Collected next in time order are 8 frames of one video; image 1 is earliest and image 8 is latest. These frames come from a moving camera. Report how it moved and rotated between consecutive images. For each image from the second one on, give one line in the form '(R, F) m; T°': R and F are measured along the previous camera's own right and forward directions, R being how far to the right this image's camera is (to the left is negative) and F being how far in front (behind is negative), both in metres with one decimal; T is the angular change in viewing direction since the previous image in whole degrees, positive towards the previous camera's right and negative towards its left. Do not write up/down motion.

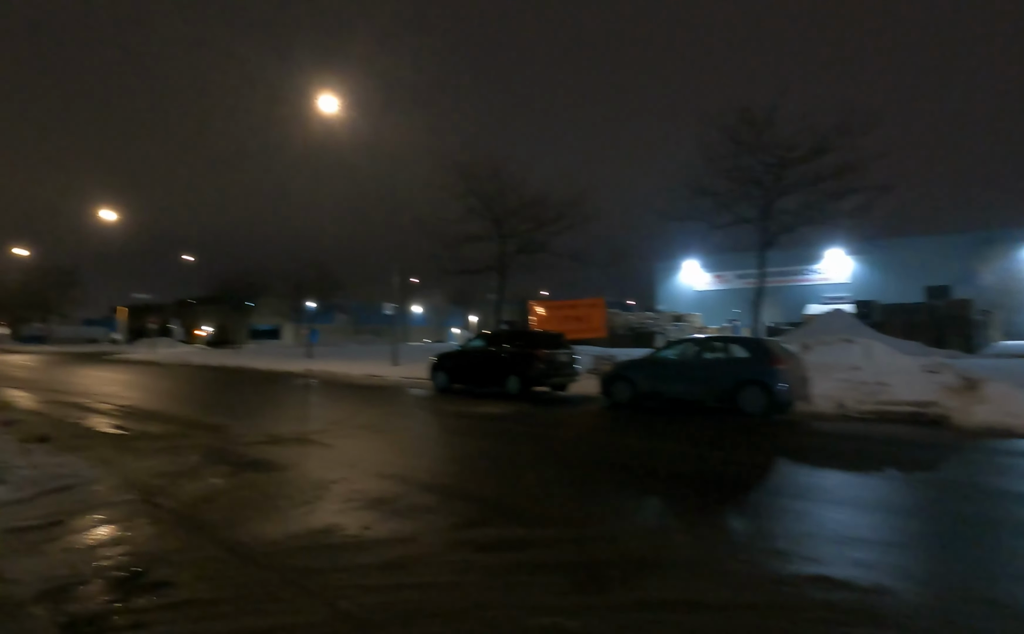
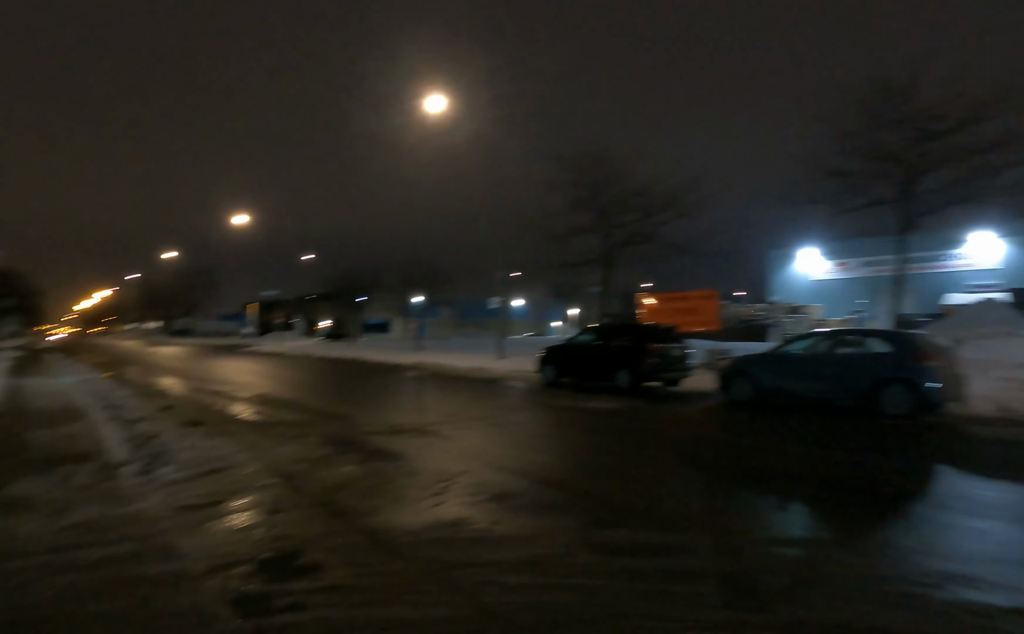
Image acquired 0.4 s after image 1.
(-0.3, +0.2) m; -10°
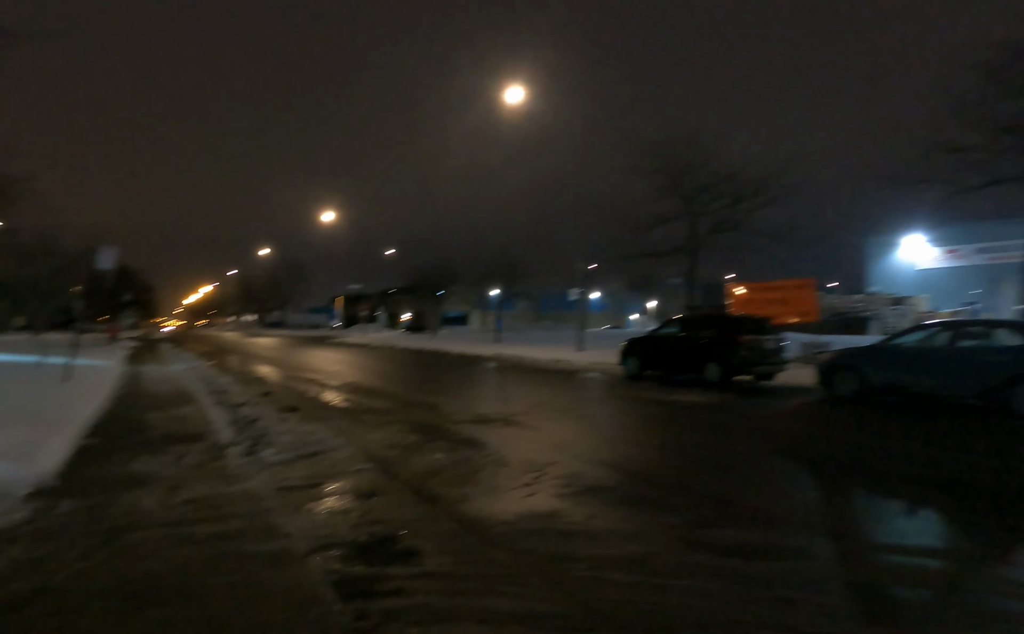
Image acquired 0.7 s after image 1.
(-0.2, +0.2) m; -7°
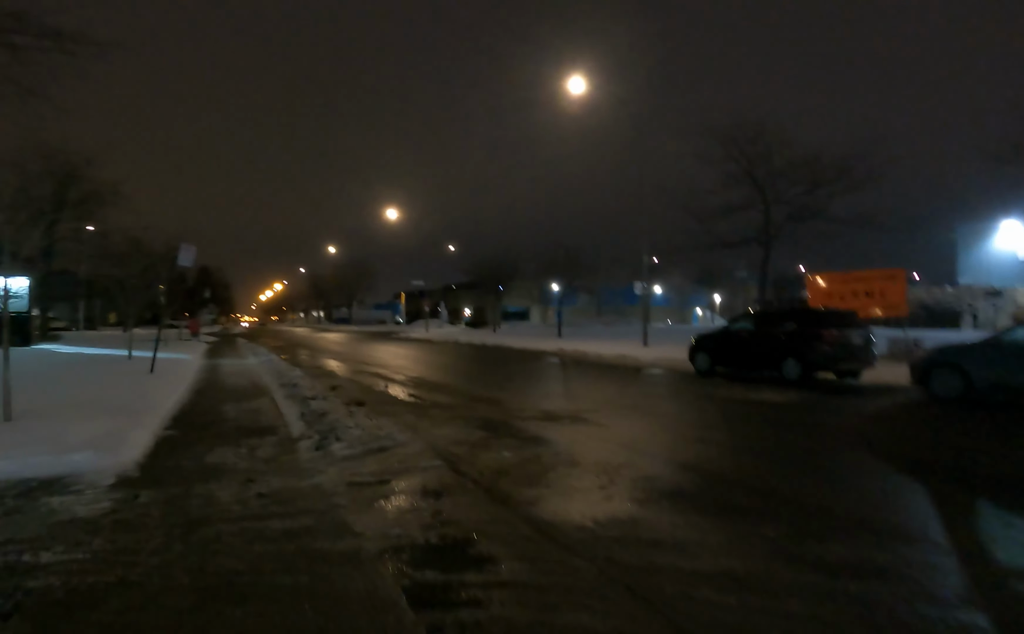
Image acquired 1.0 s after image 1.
(-0.2, +0.4) m; -6°
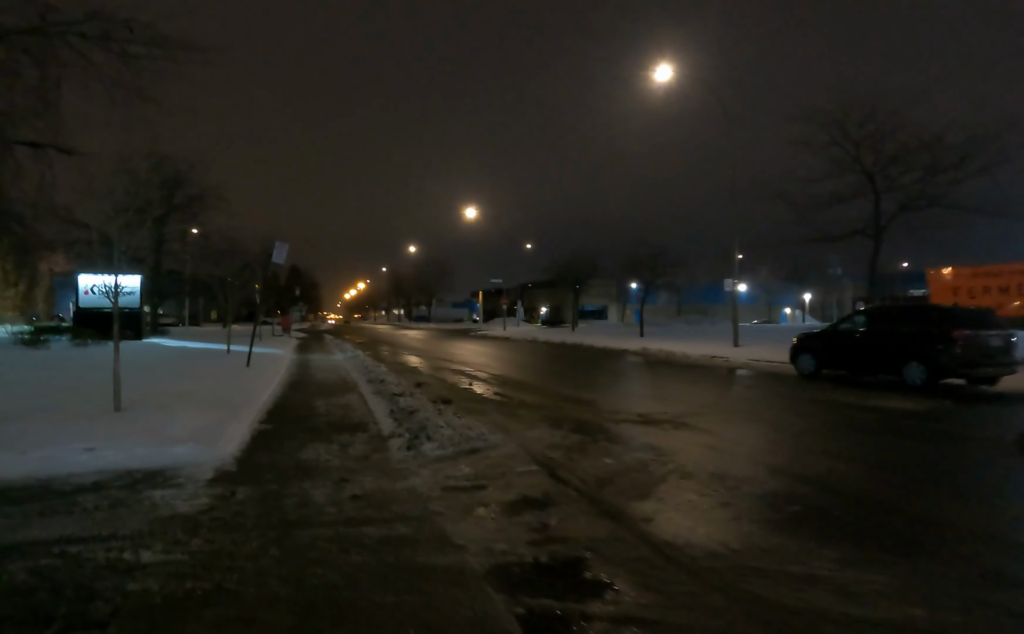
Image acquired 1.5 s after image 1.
(-0.4, +0.6) m; -7°
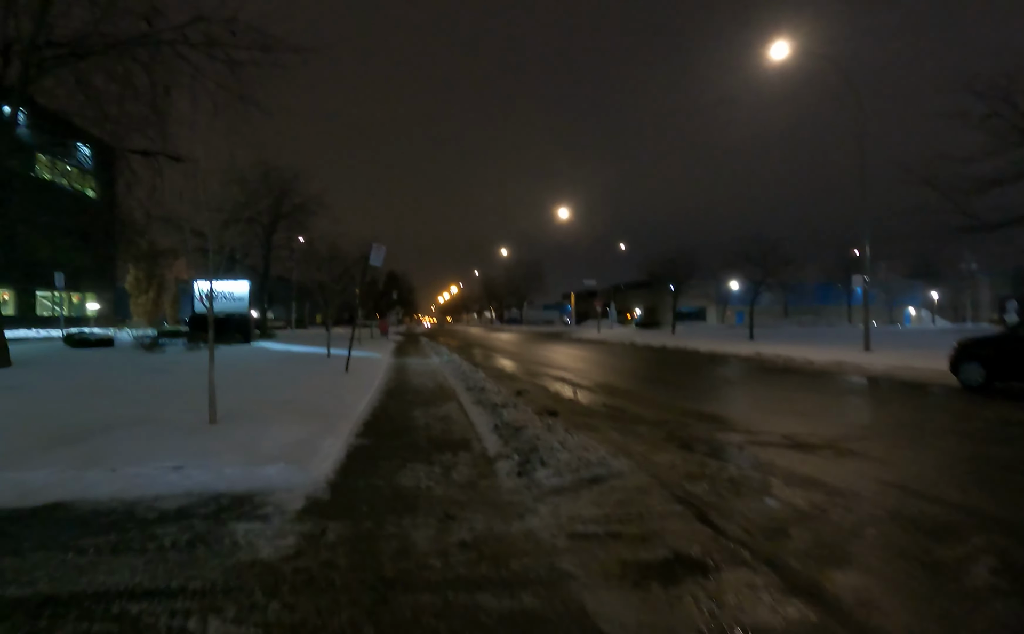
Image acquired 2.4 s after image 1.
(-0.5, +1.4) m; -9°
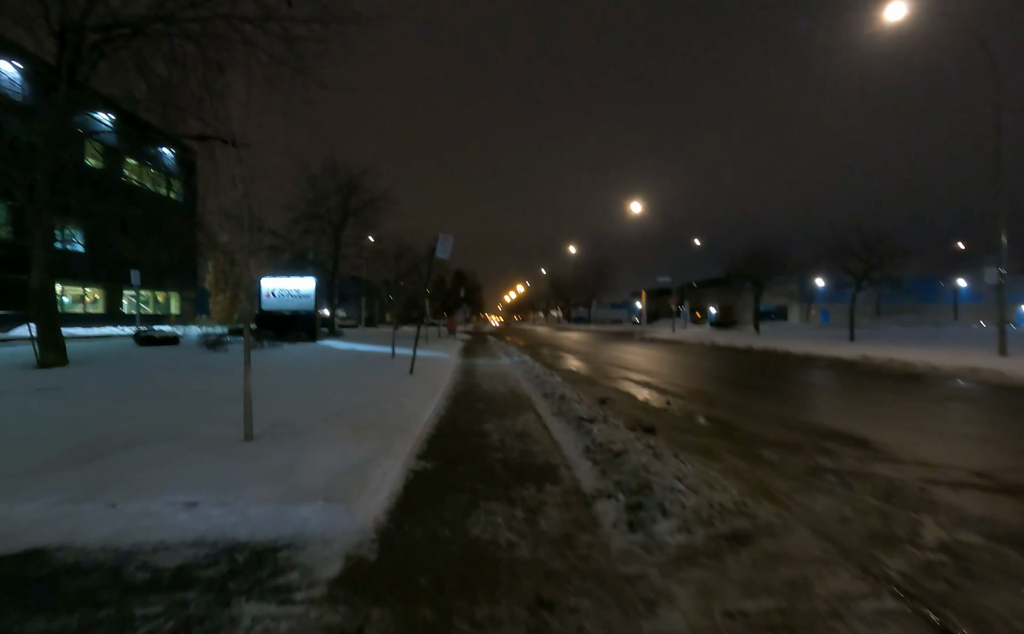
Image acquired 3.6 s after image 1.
(-0.4, +2.0) m; -6°
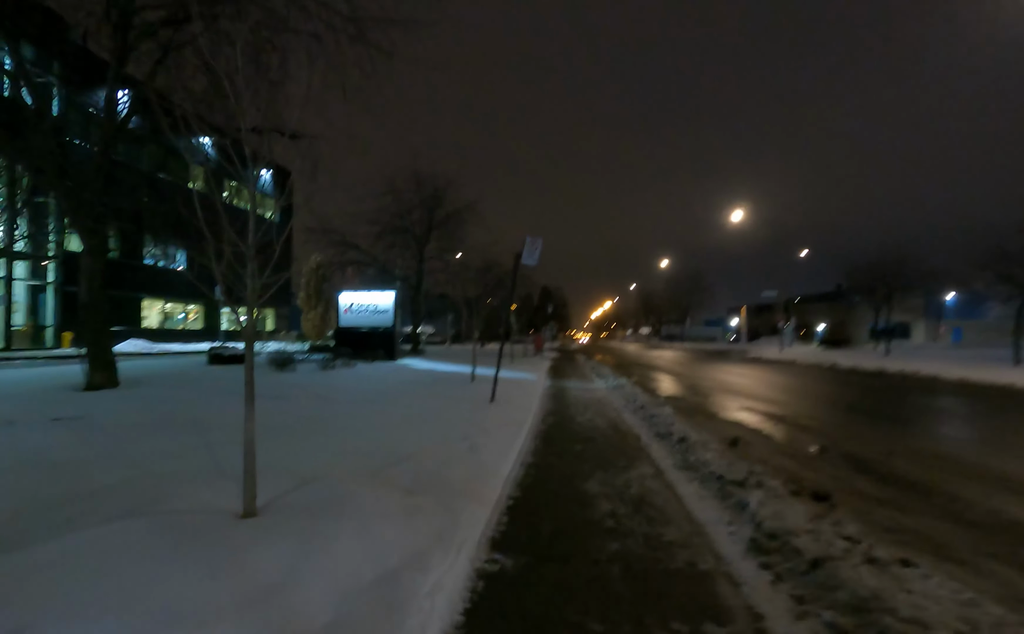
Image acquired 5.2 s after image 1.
(-0.3, +2.8) m; -8°
